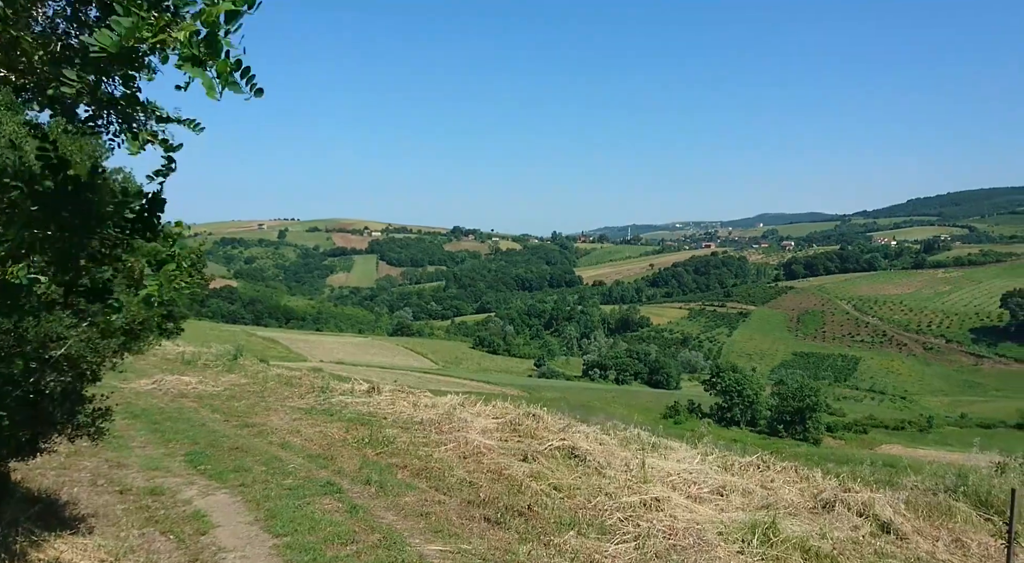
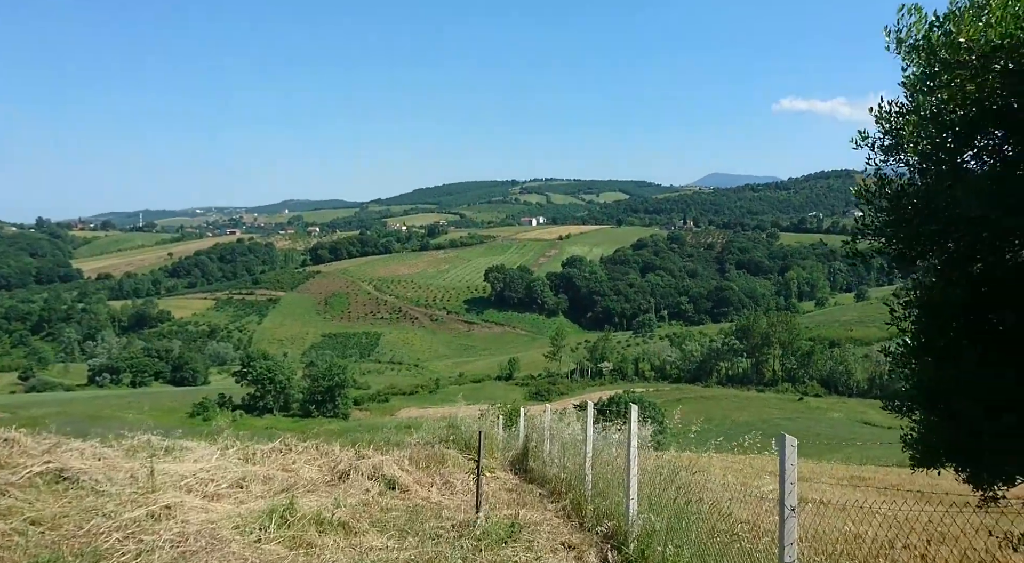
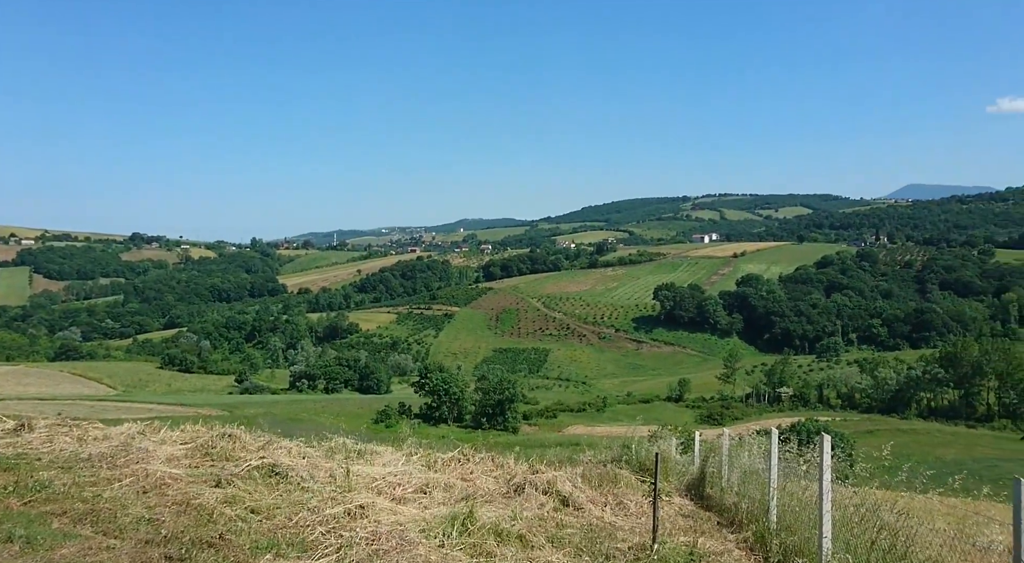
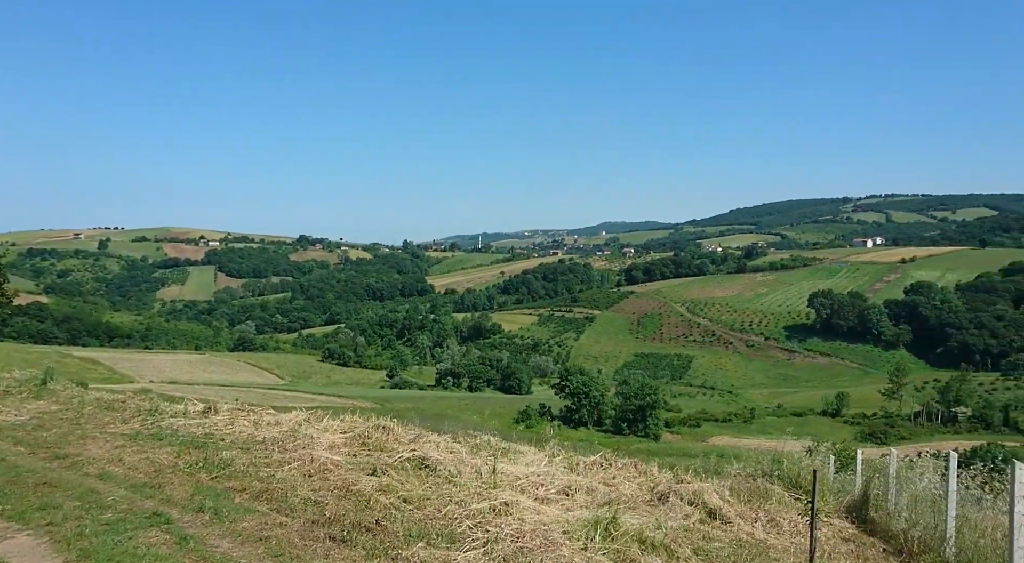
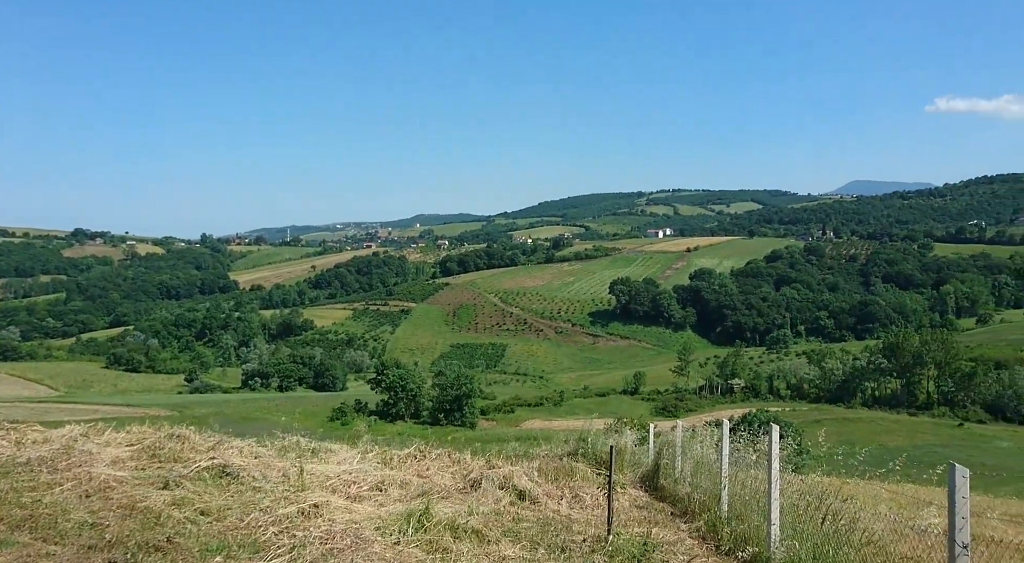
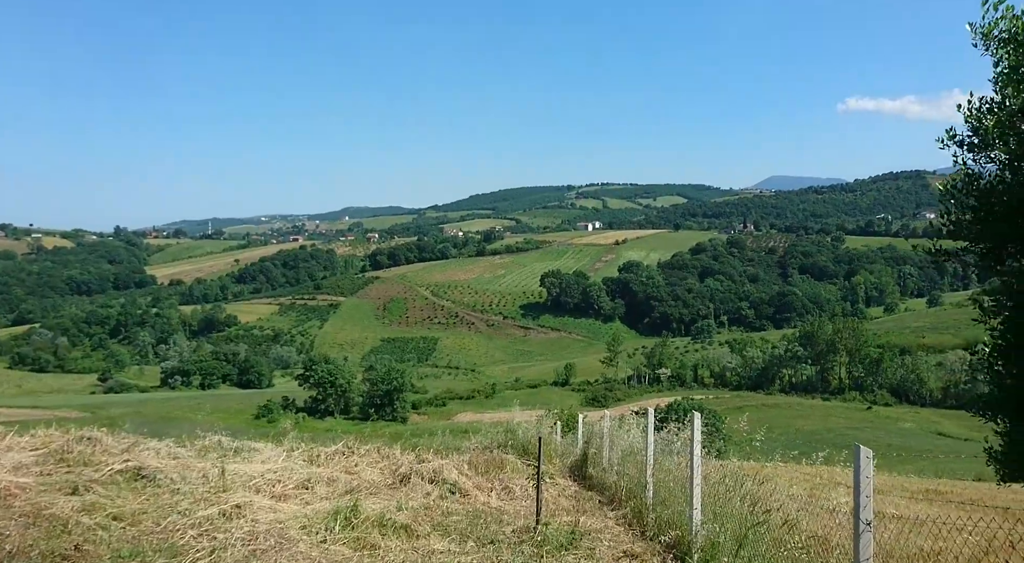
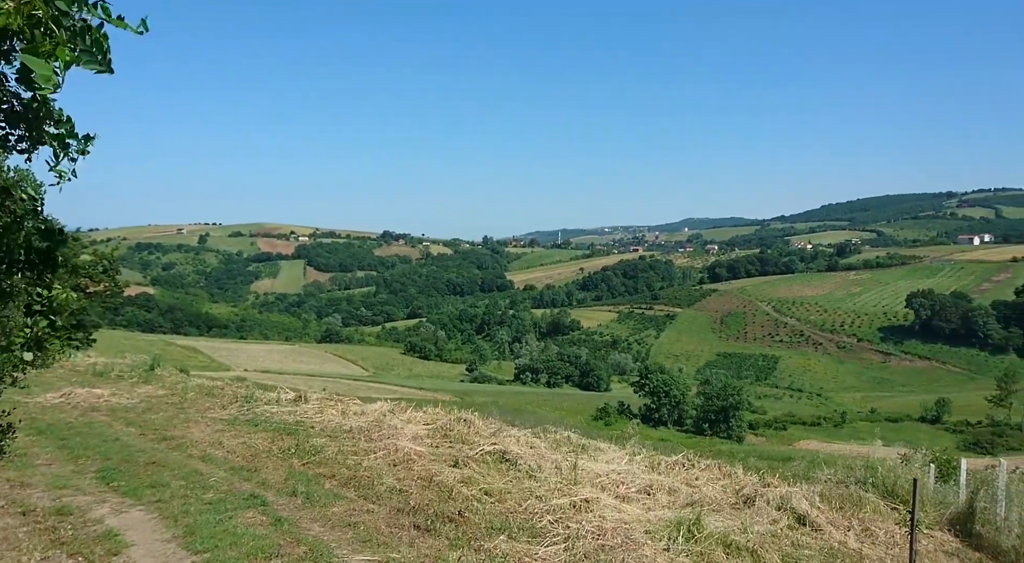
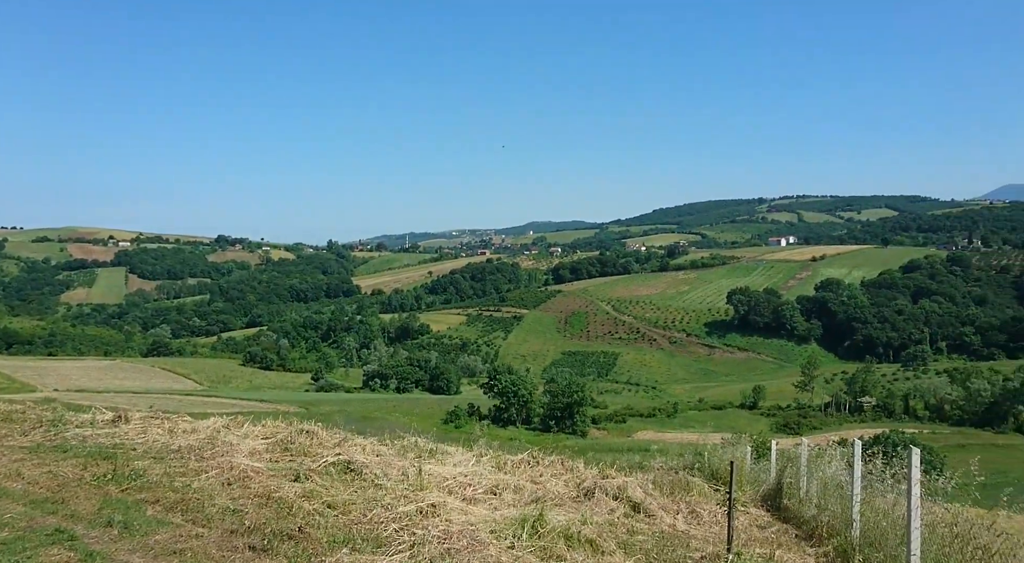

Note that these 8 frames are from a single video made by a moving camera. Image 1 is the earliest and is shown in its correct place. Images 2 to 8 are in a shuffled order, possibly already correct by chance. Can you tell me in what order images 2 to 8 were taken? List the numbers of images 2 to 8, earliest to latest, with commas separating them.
7, 4, 8, 3, 5, 6, 2
